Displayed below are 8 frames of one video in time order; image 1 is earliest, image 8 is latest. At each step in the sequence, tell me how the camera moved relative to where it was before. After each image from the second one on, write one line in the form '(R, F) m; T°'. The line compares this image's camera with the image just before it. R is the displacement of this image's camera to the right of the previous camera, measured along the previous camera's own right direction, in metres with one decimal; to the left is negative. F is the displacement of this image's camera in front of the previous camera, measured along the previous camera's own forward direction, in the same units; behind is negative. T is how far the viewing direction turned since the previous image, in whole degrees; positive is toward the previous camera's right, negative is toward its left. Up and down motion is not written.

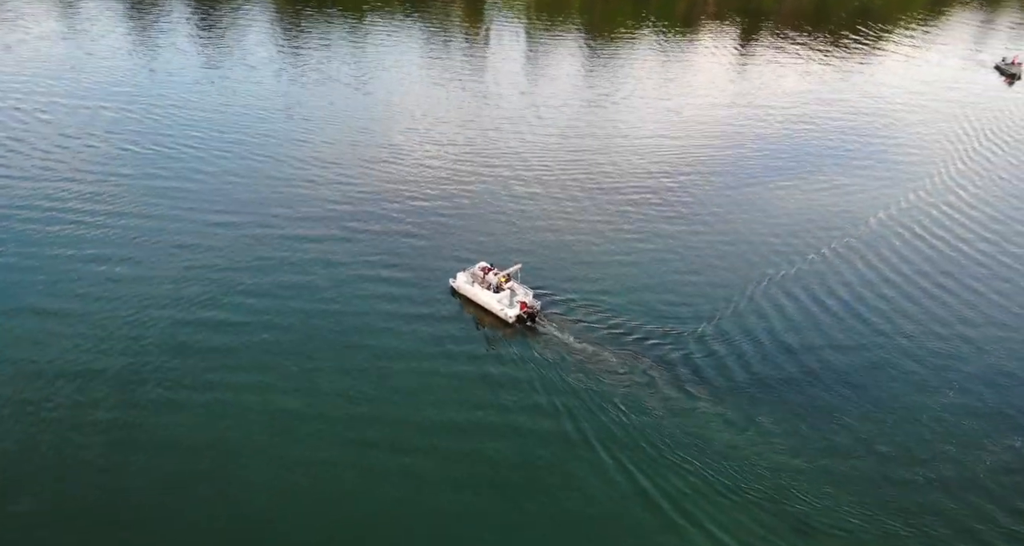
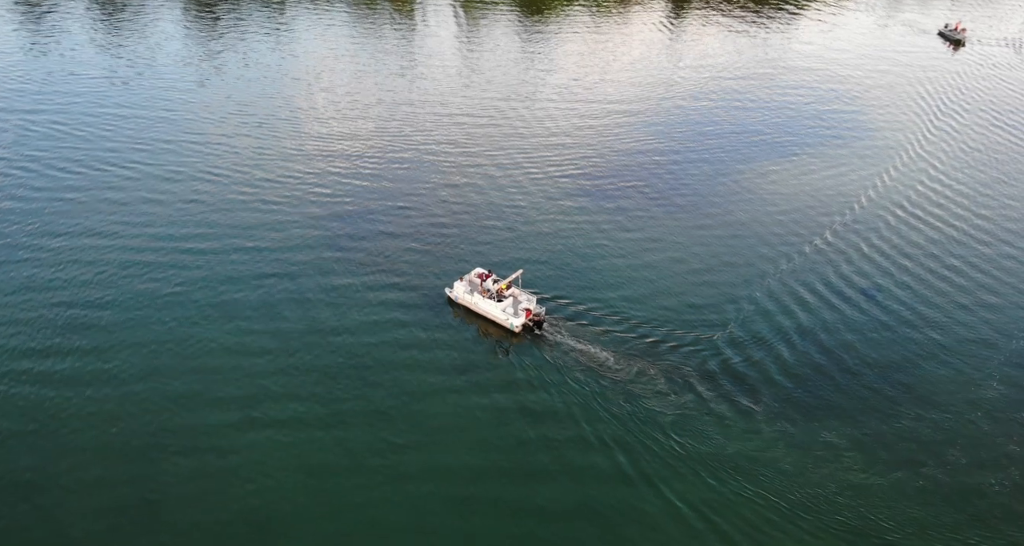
(-7.4, +3.5) m; +6°
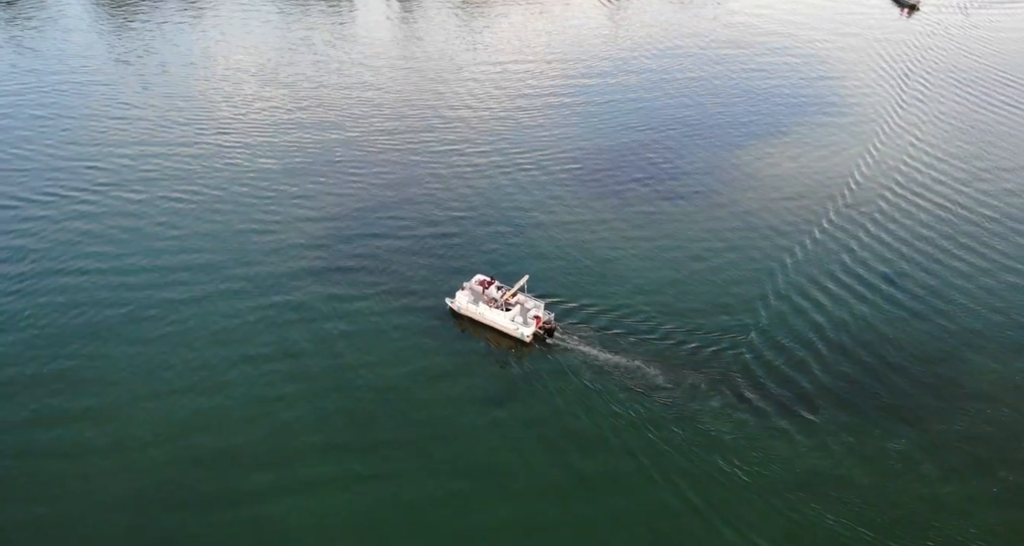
(-6.8, +3.8) m; +6°
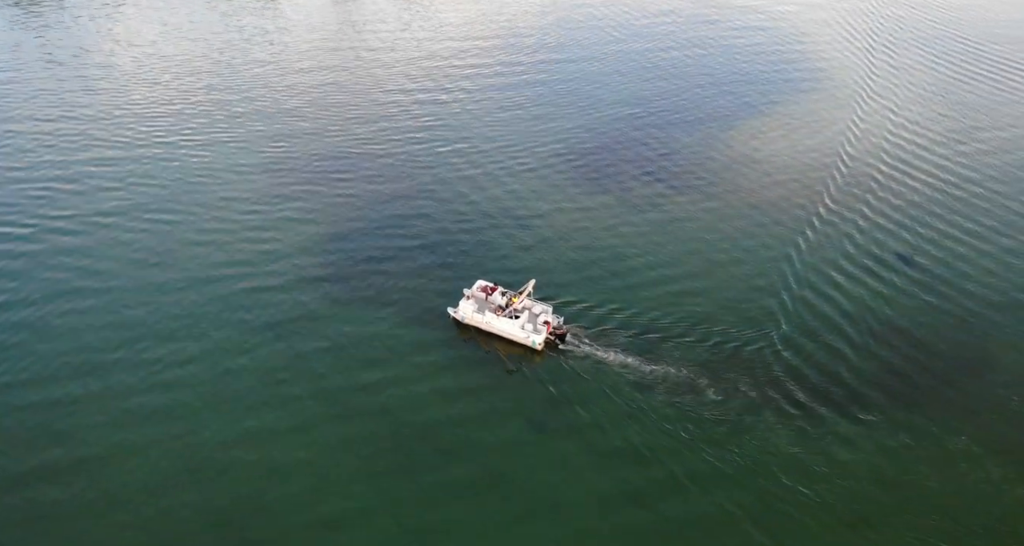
(-6.5, +3.8) m; +6°
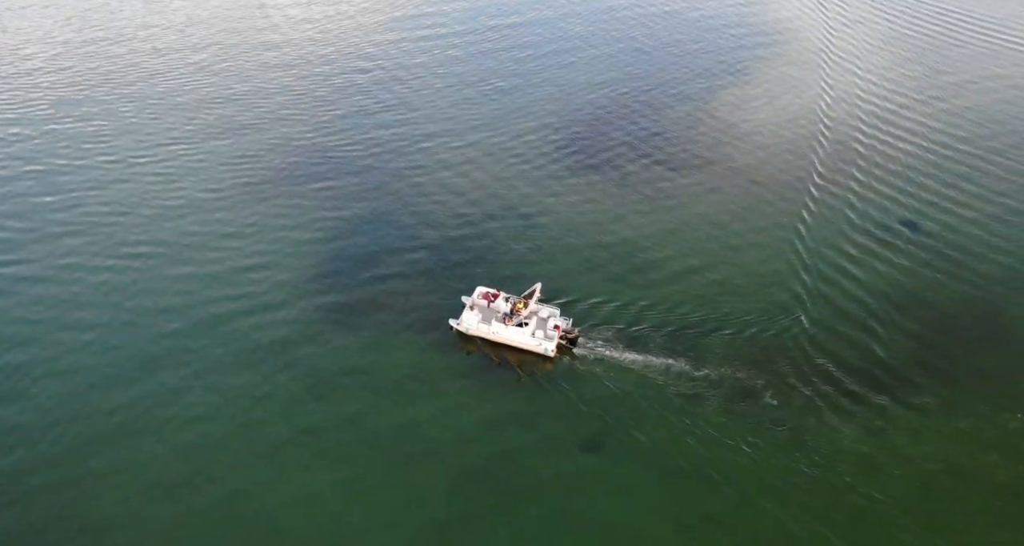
(-8.1, +4.8) m; +8°
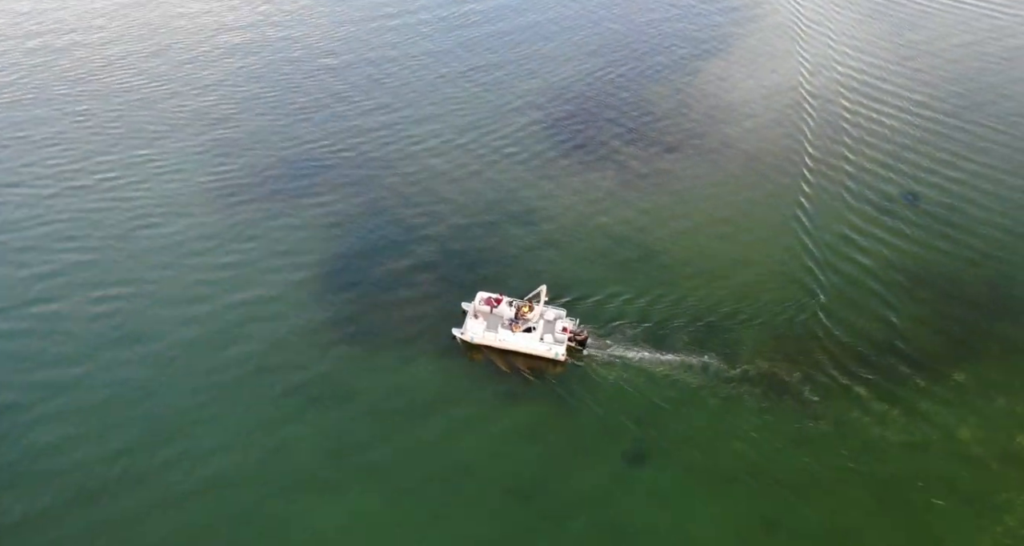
(-5.2, +3.5) m; +5°
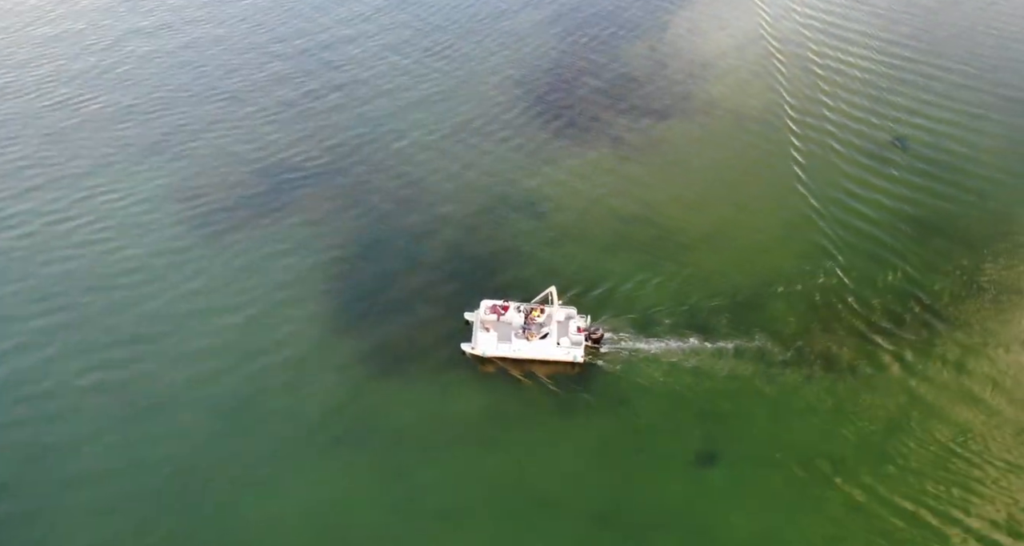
(-7.2, +5.7) m; +8°
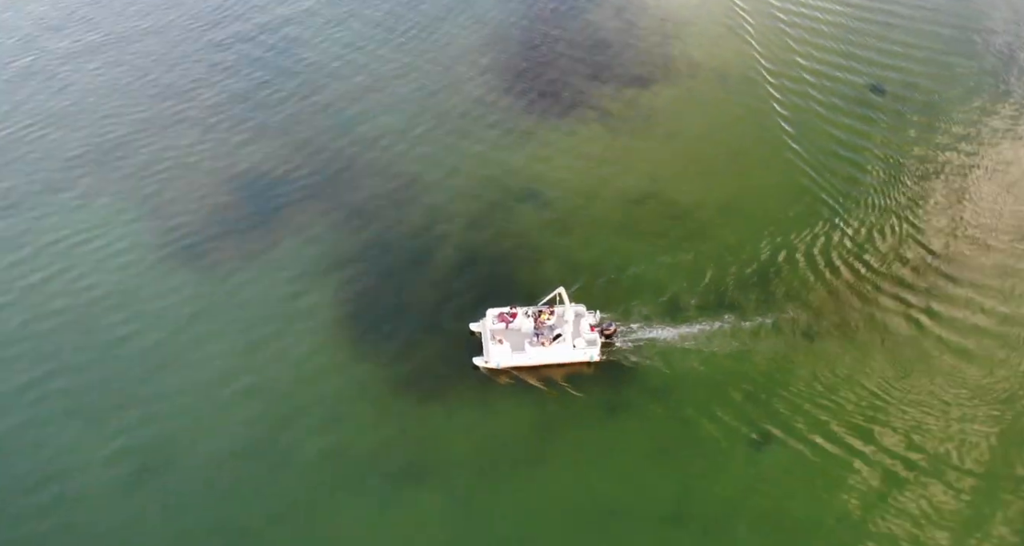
(-5.6, +4.3) m; +6°
